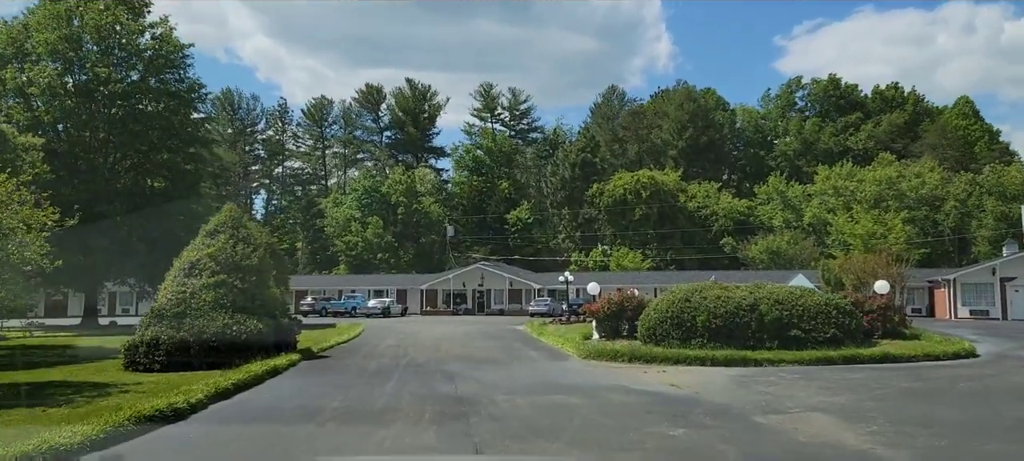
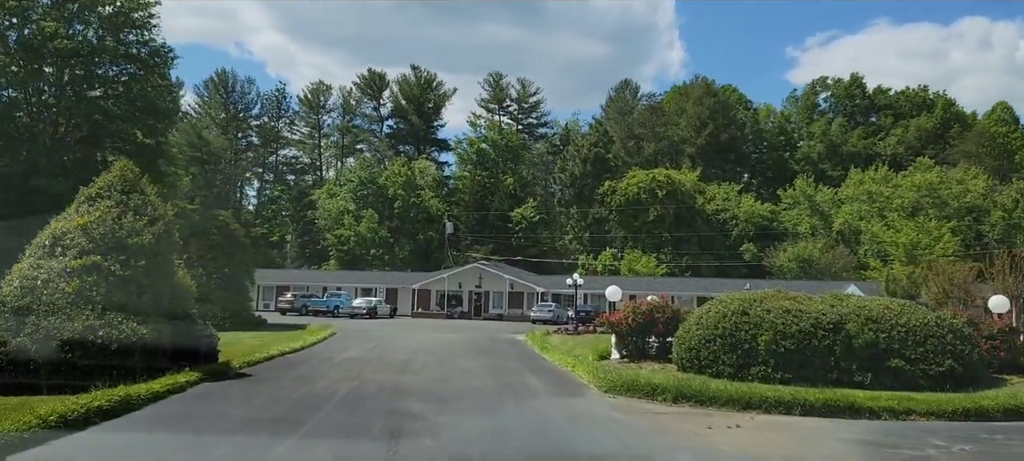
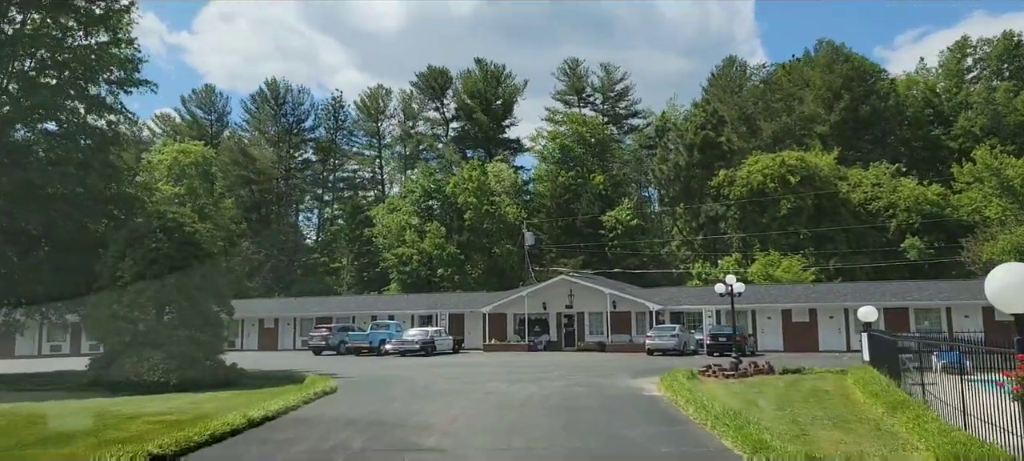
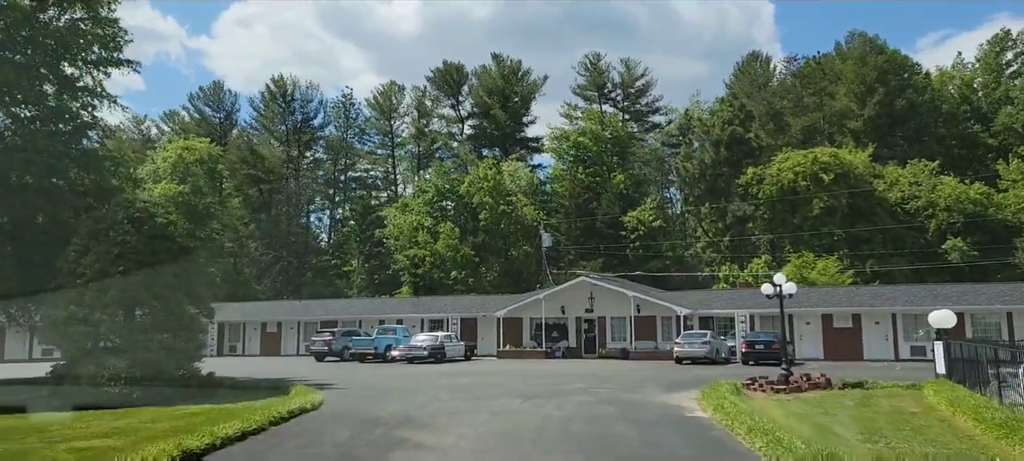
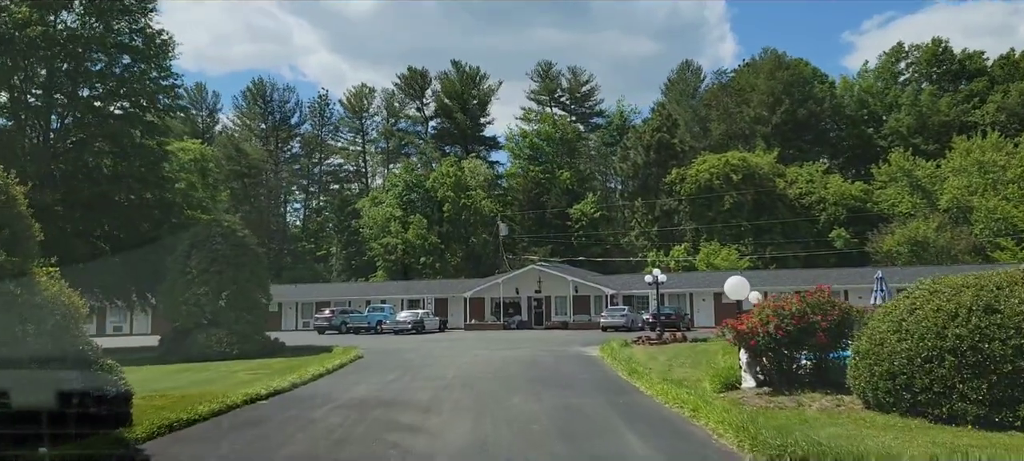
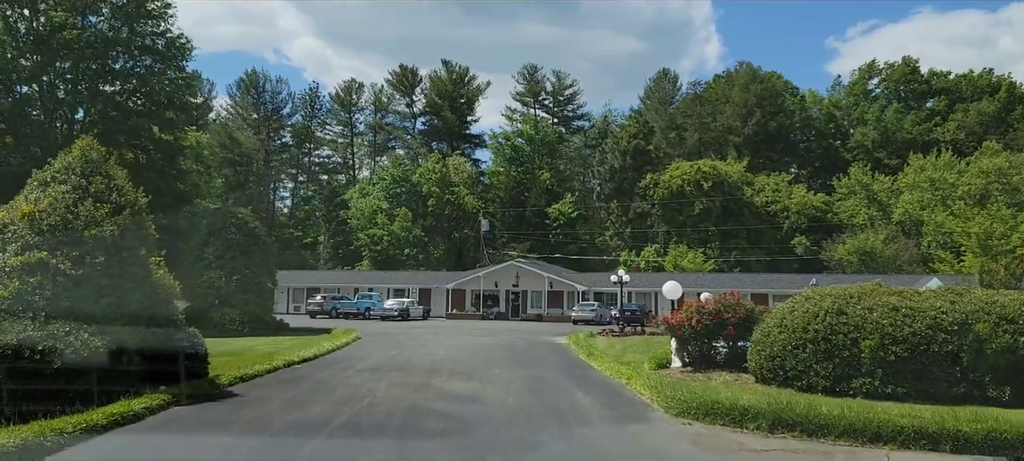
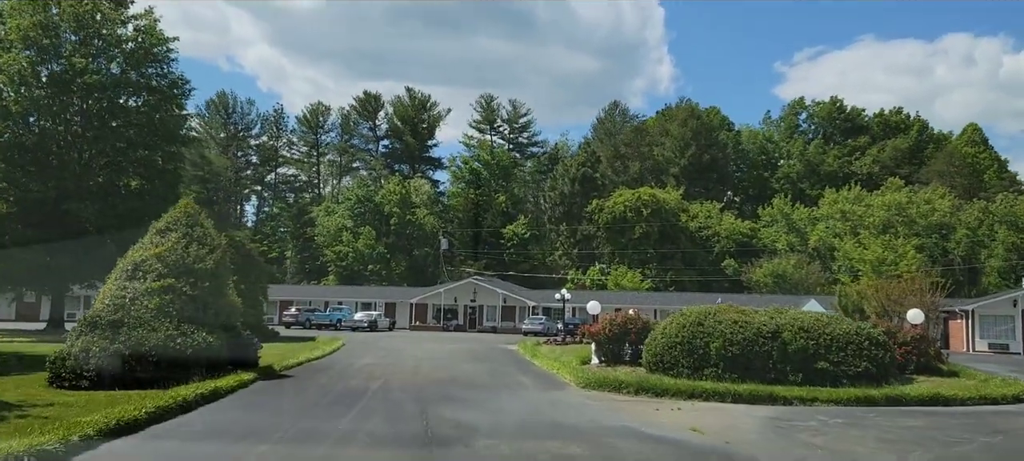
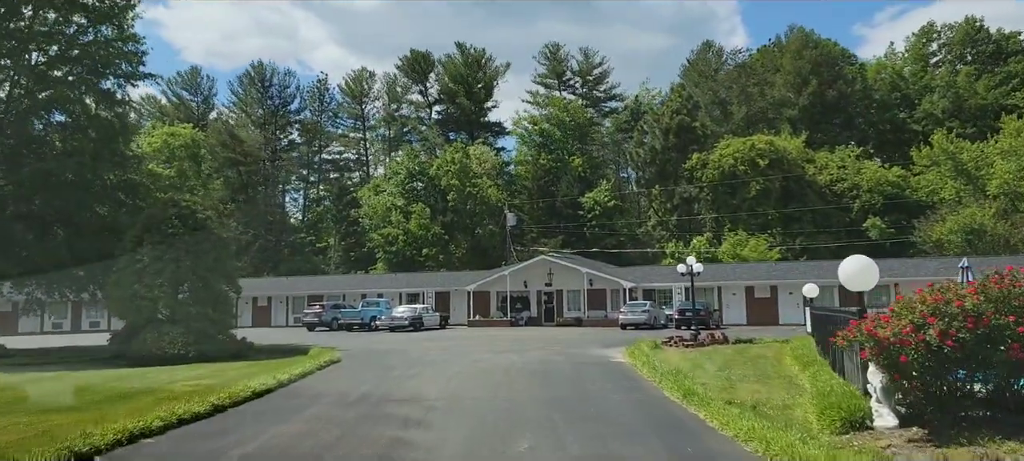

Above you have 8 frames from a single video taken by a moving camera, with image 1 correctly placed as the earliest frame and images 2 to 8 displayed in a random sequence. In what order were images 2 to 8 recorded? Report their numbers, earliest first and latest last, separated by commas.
7, 2, 6, 5, 8, 3, 4
